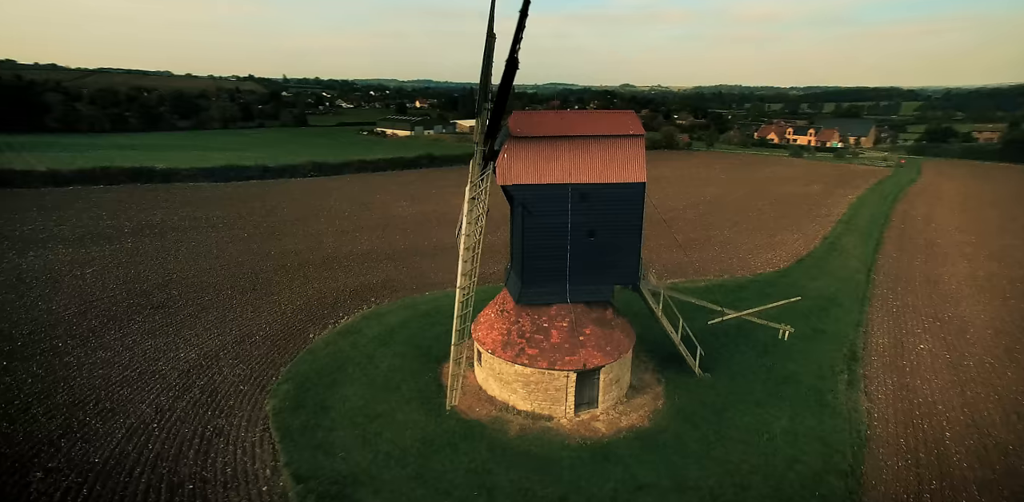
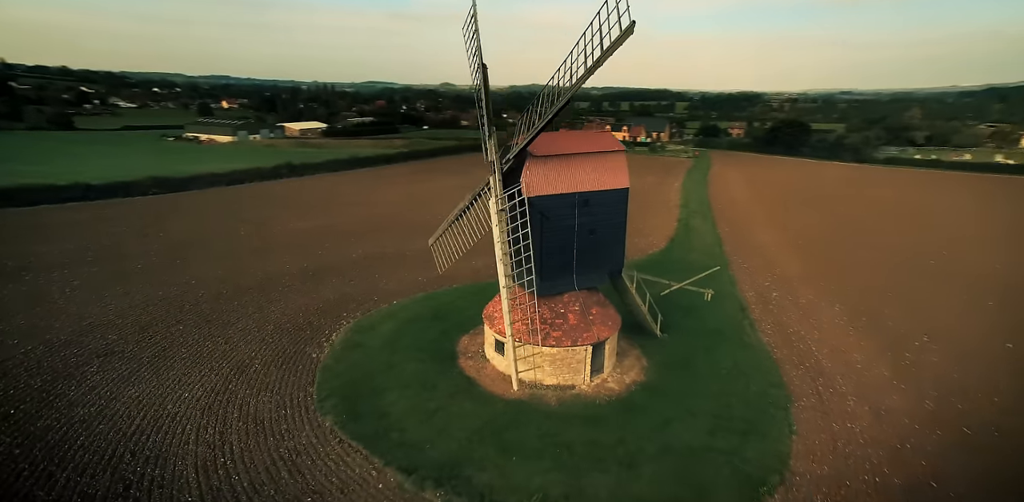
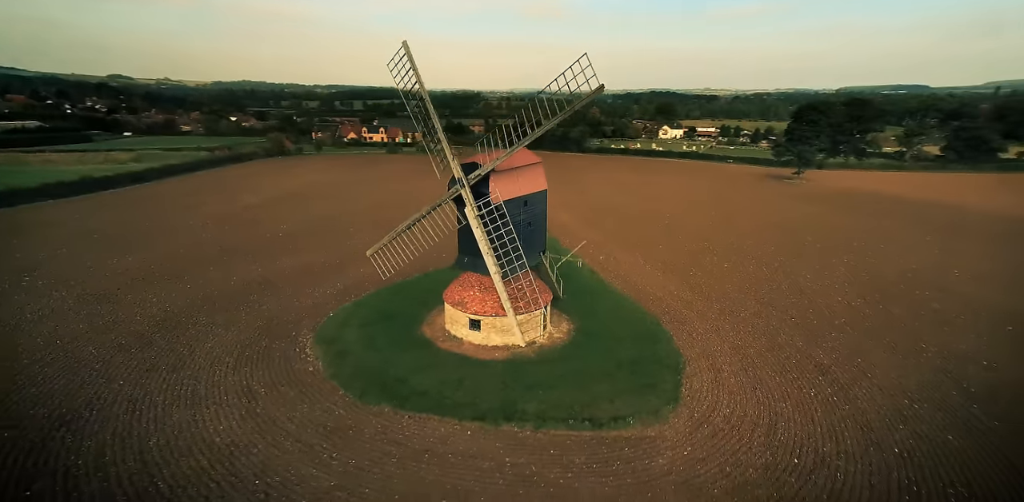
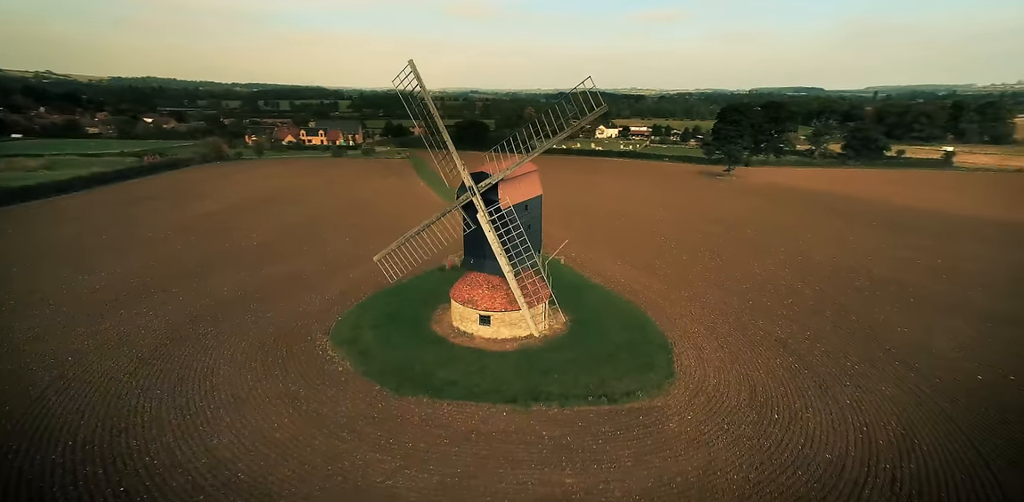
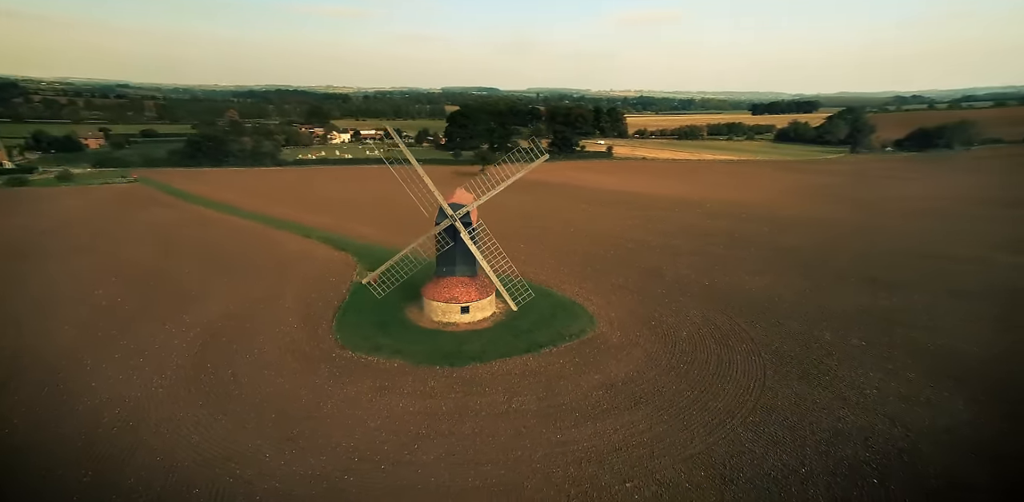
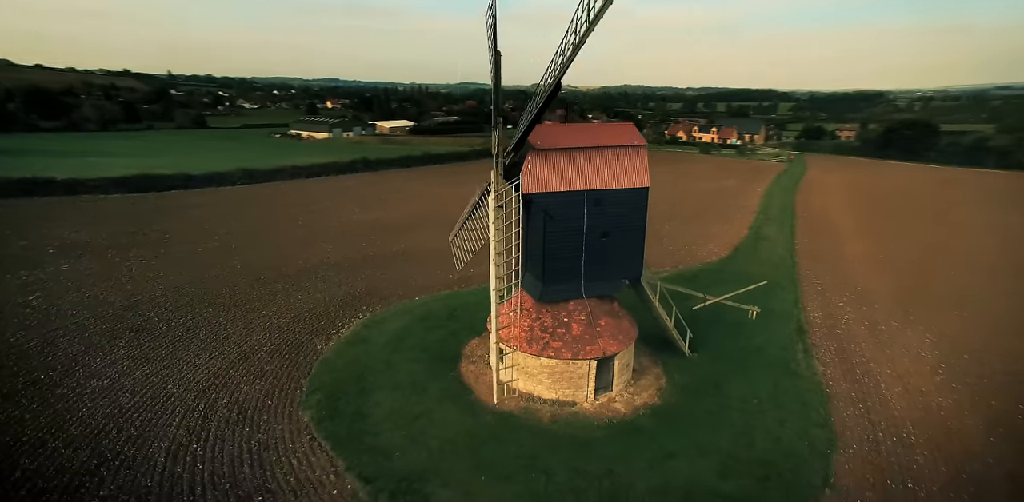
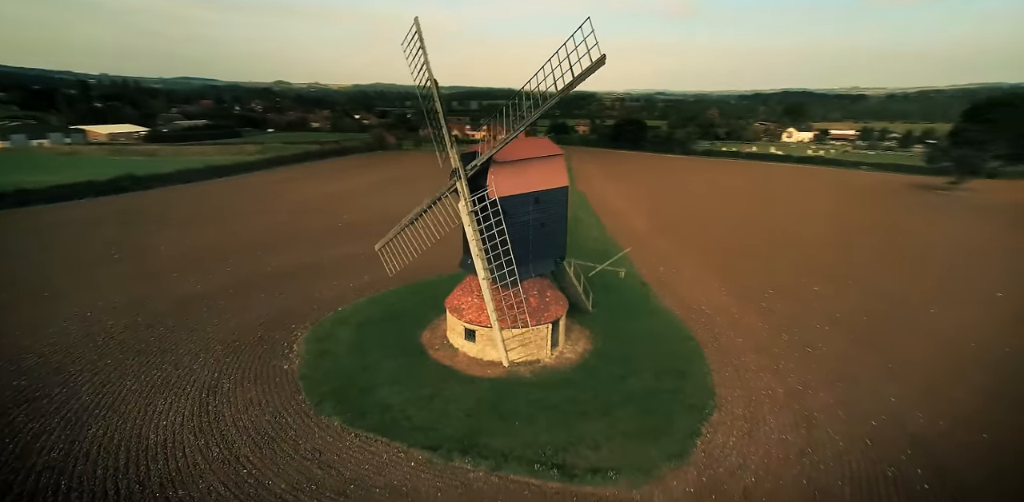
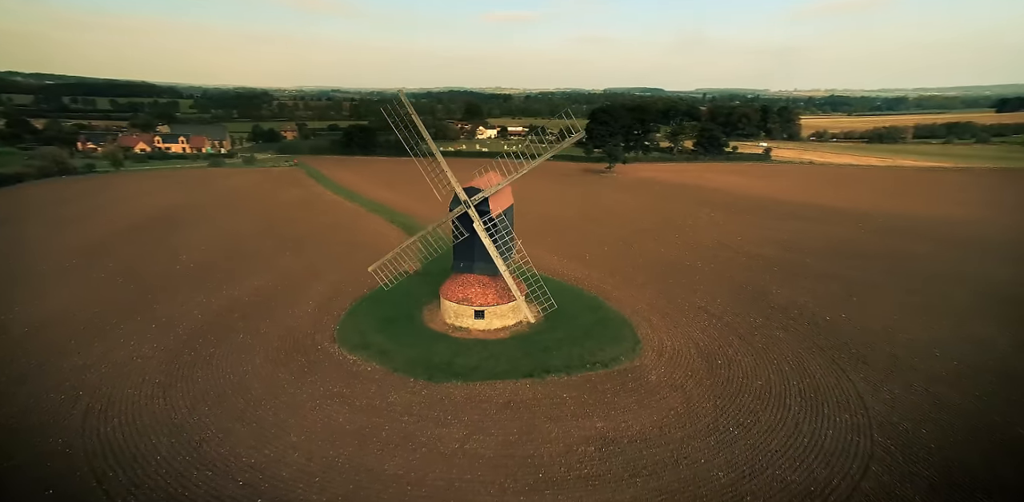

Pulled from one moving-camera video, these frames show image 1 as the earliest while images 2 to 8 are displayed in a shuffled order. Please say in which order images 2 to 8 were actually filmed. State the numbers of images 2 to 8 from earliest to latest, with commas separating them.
6, 2, 7, 3, 4, 8, 5
